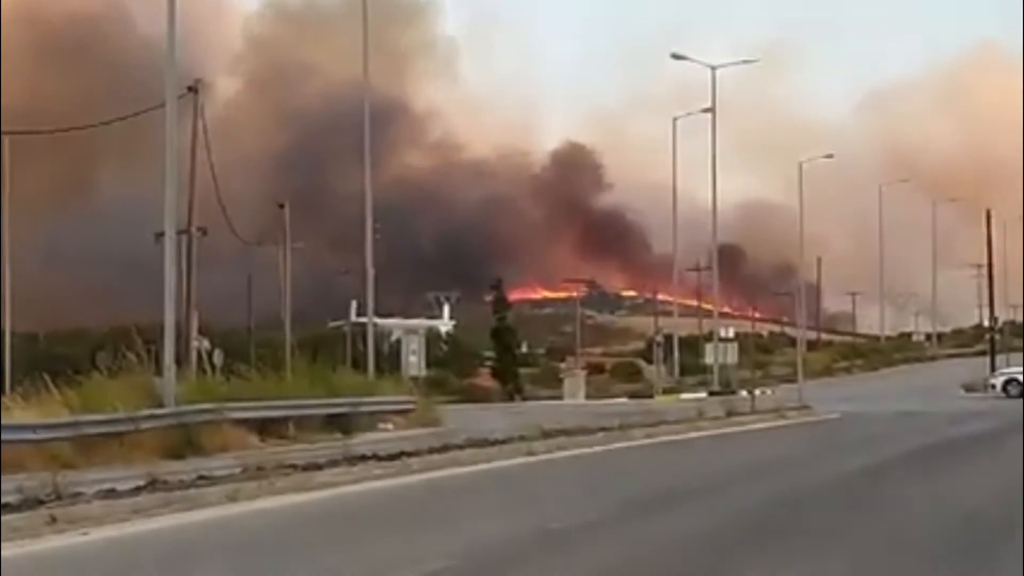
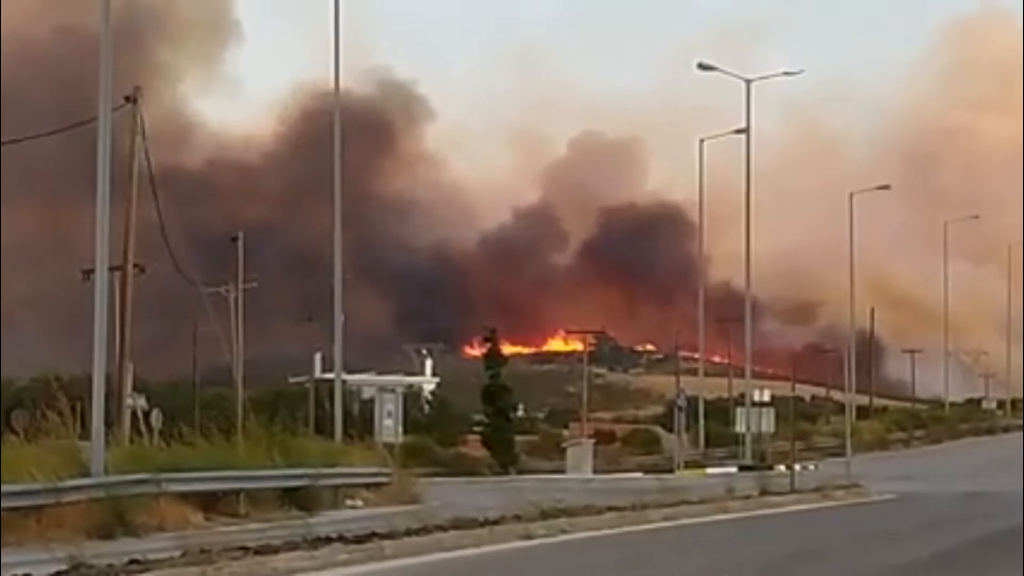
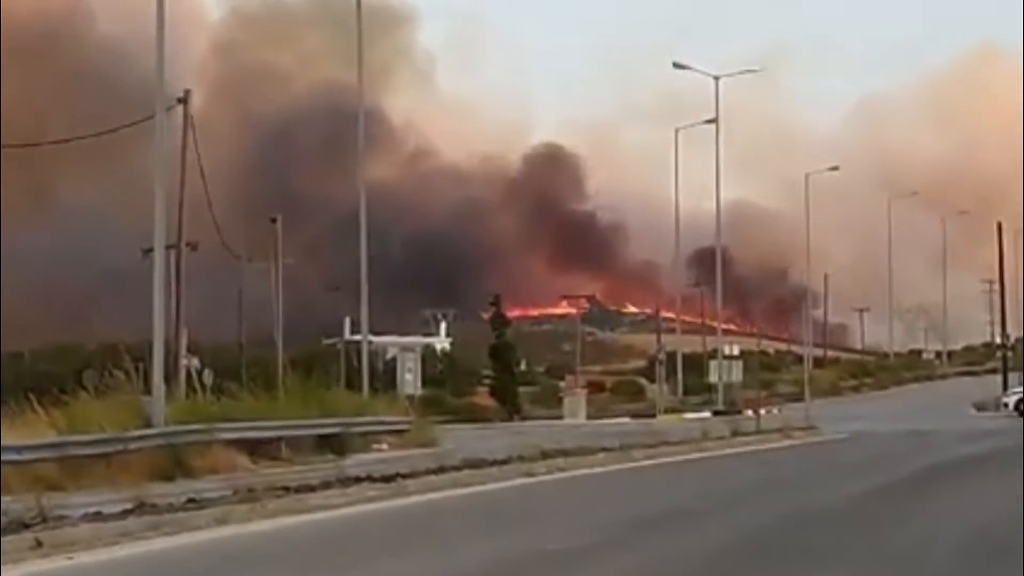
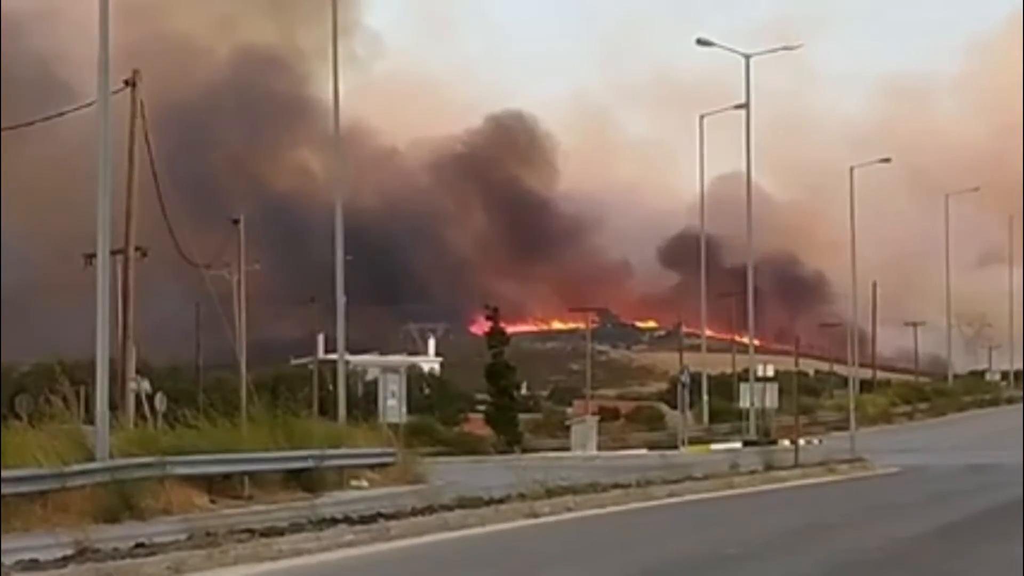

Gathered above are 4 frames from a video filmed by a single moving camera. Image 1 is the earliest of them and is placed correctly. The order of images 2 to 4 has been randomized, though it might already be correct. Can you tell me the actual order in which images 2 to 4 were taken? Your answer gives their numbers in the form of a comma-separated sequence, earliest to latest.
3, 4, 2
